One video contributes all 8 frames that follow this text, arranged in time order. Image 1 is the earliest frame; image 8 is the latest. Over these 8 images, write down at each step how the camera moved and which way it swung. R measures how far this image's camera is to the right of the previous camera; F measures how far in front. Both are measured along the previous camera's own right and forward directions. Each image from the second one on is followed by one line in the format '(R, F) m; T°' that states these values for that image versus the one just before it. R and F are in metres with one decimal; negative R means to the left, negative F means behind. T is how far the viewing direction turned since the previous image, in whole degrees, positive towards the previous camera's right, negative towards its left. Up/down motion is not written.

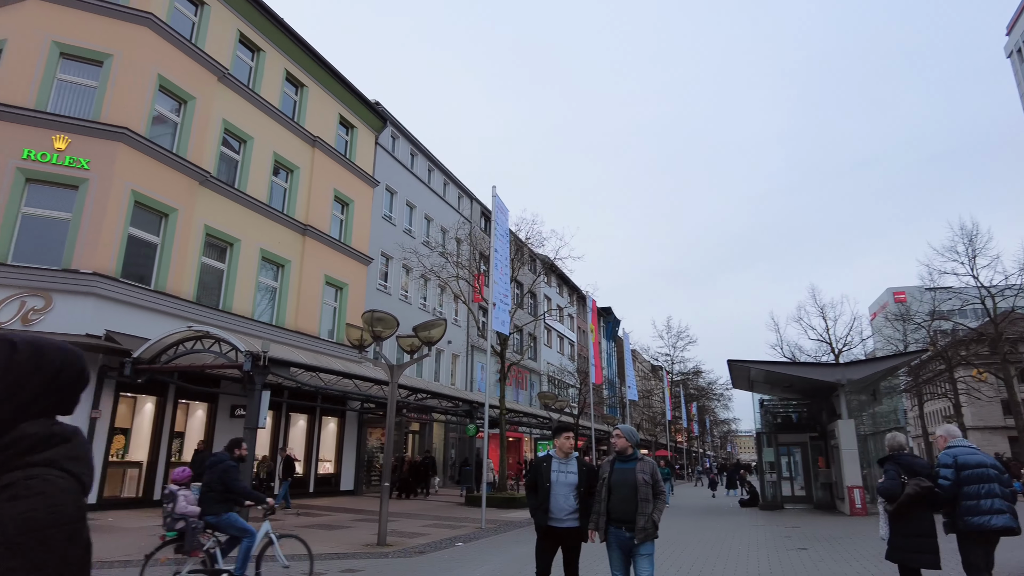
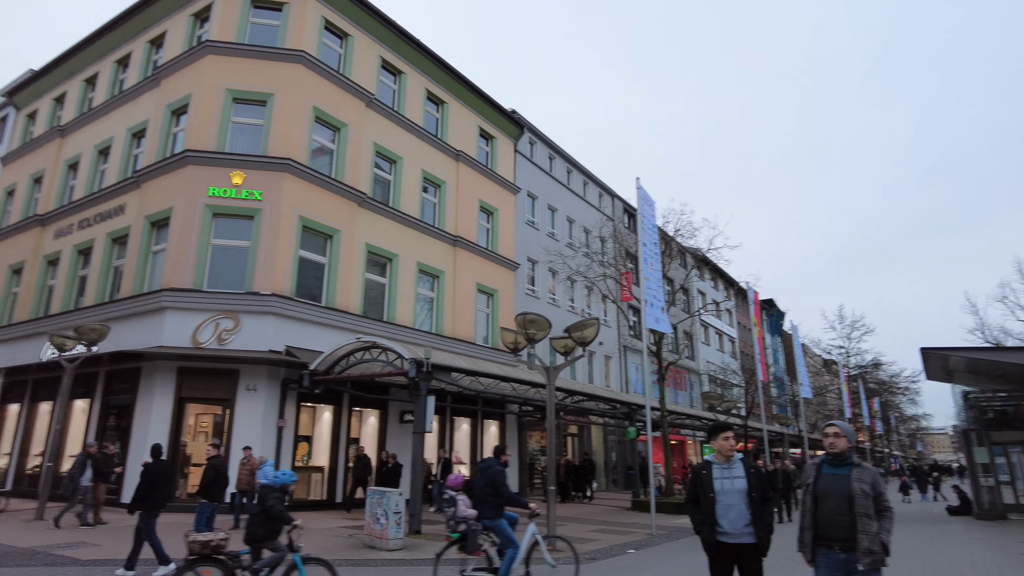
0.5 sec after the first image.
(-0.2, +0.4) m; -13°
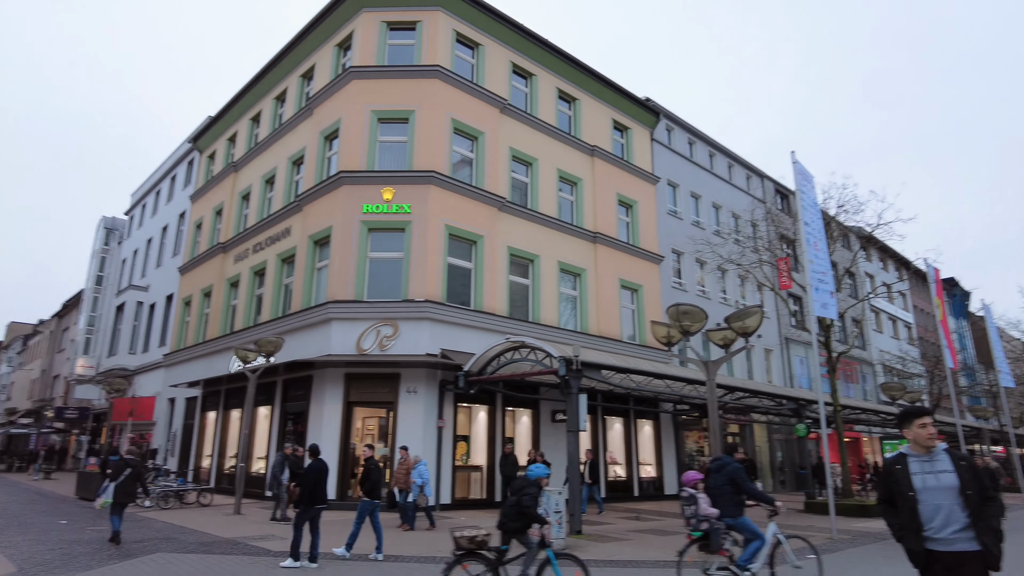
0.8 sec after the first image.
(-0.2, +0.2) m; -12°
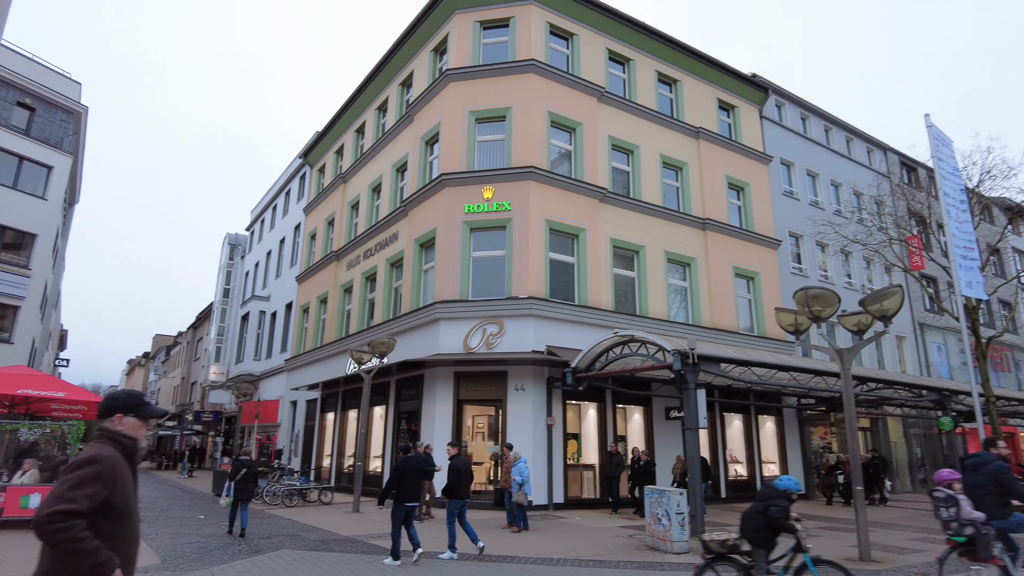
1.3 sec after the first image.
(-0.1, +0.3) m; -9°
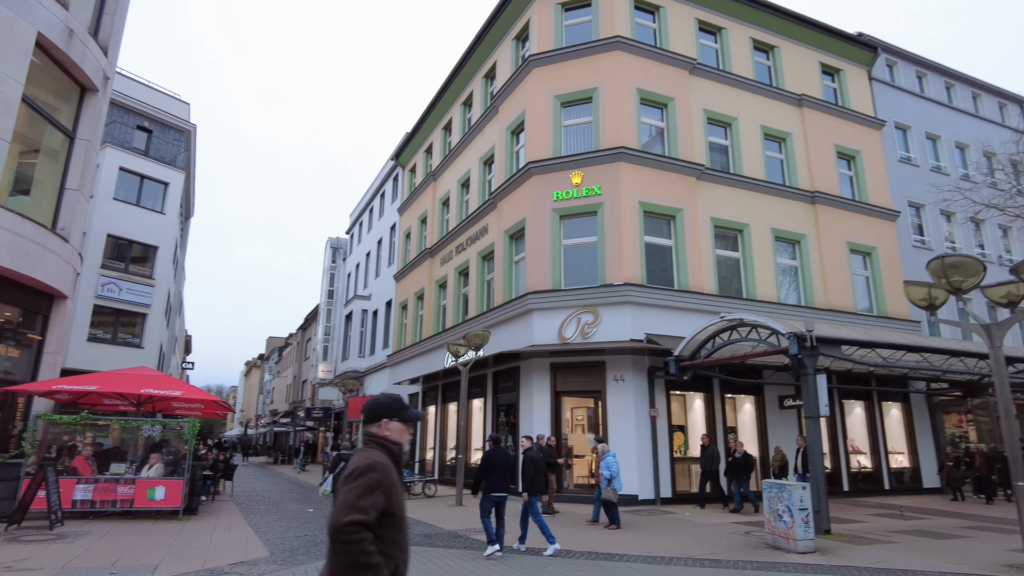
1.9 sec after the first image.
(0.0, +0.4) m; -8°
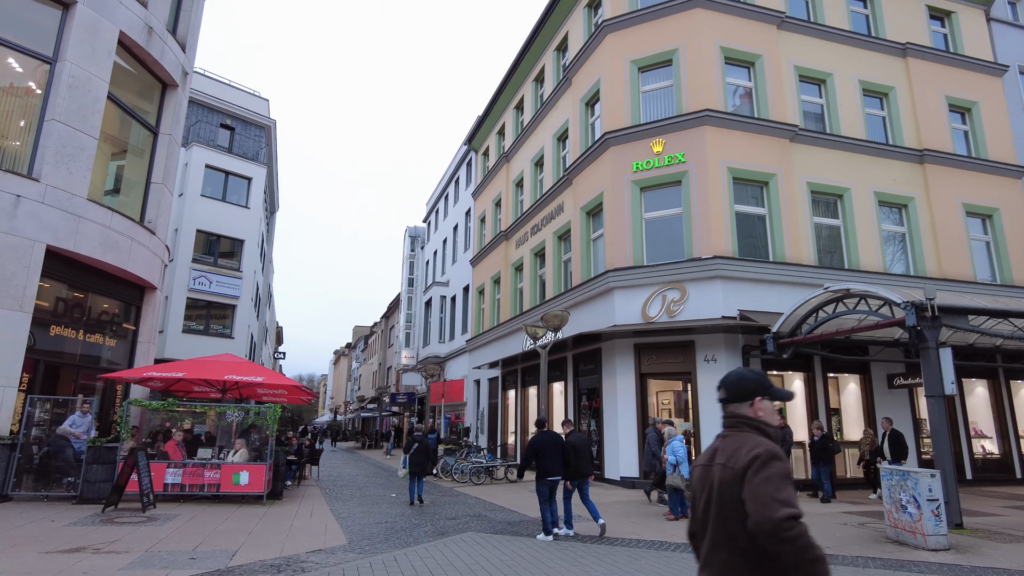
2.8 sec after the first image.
(0.0, +0.6) m; -7°
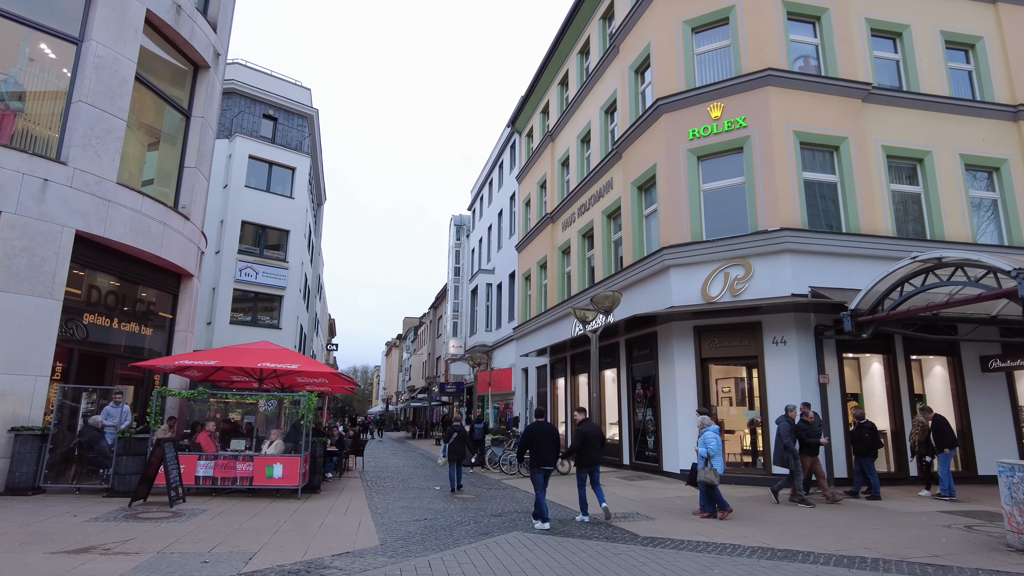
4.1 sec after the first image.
(0.0, +0.9) m; -4°
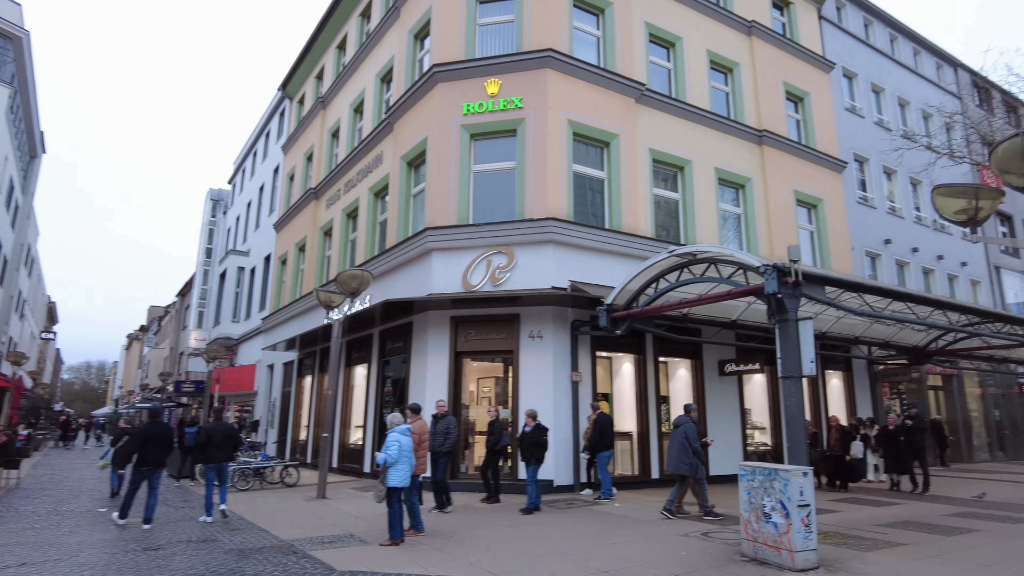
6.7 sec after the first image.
(+1.0, +1.7) m; +18°
